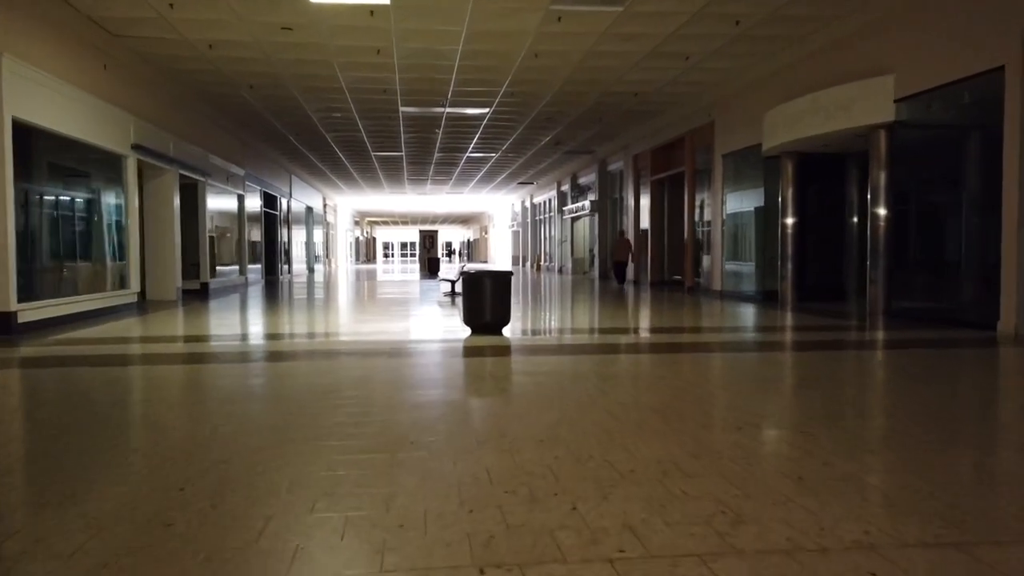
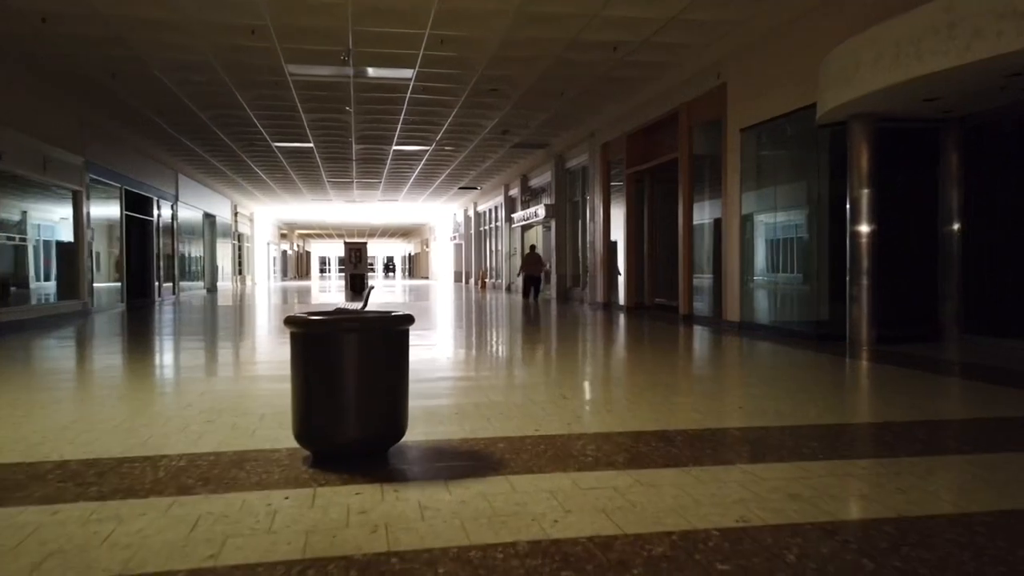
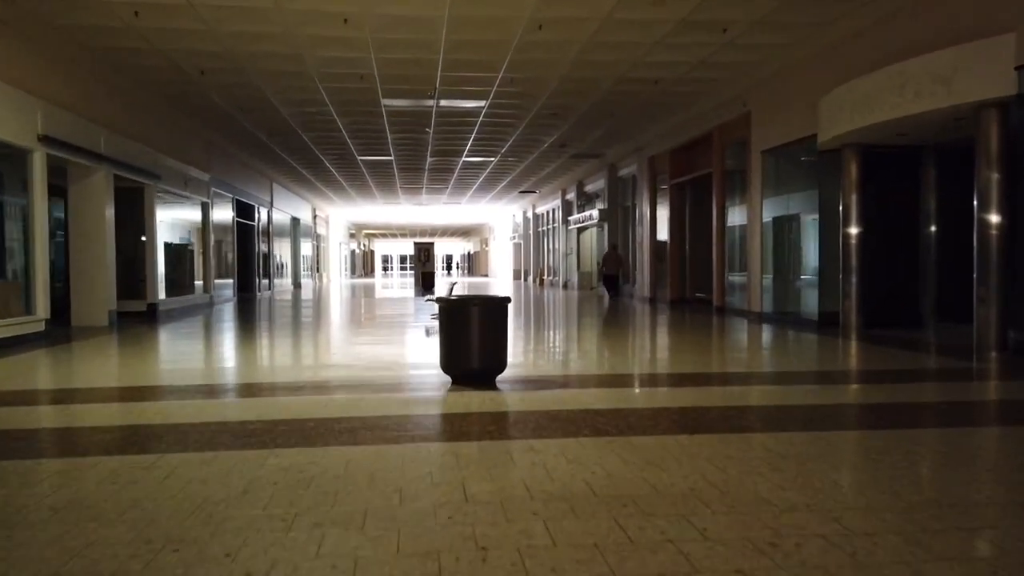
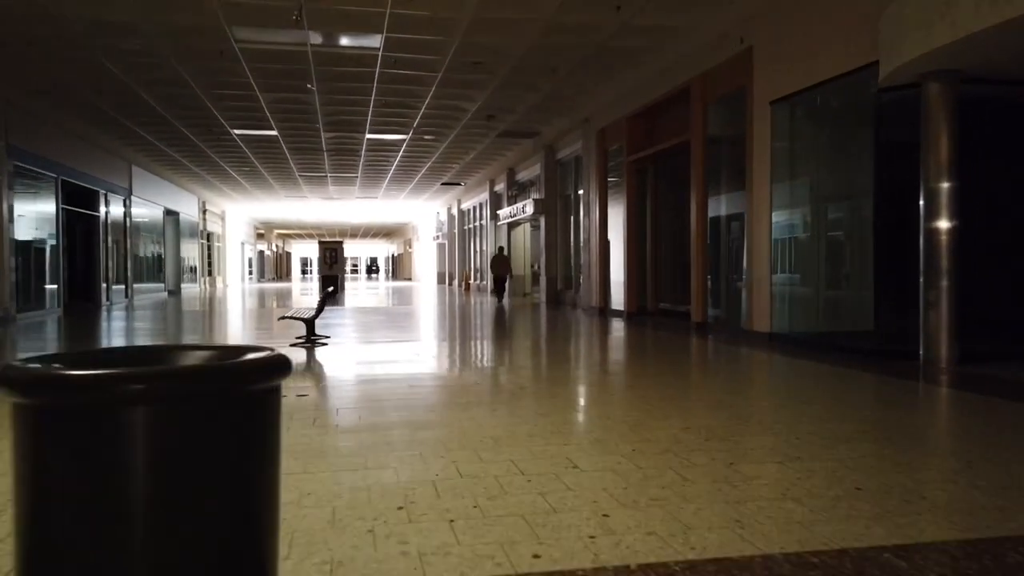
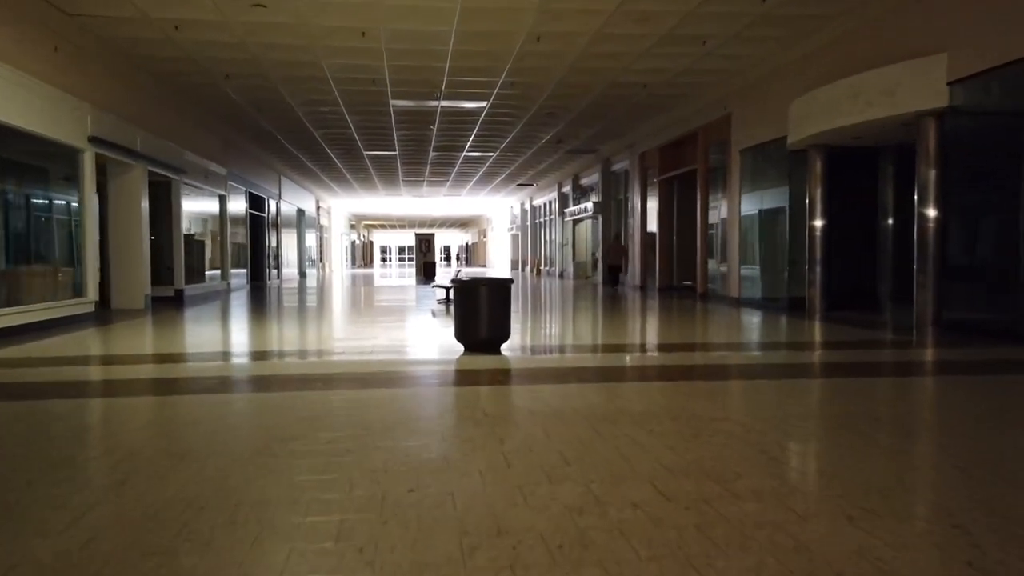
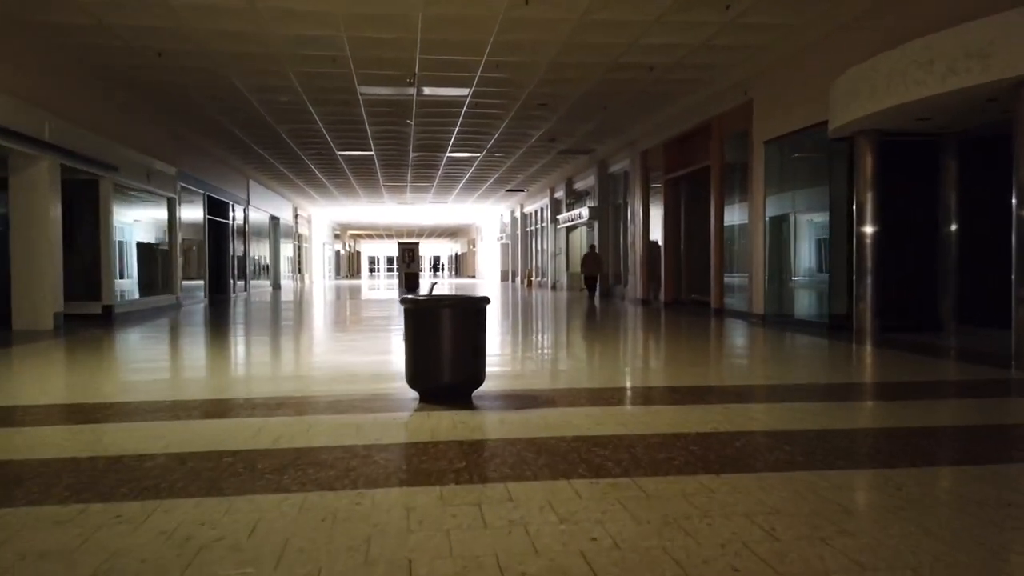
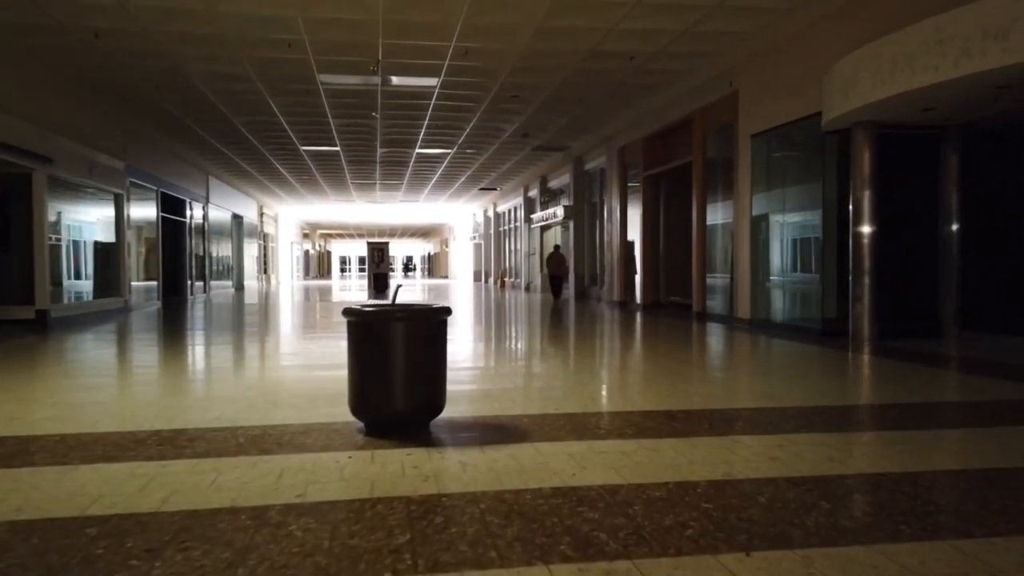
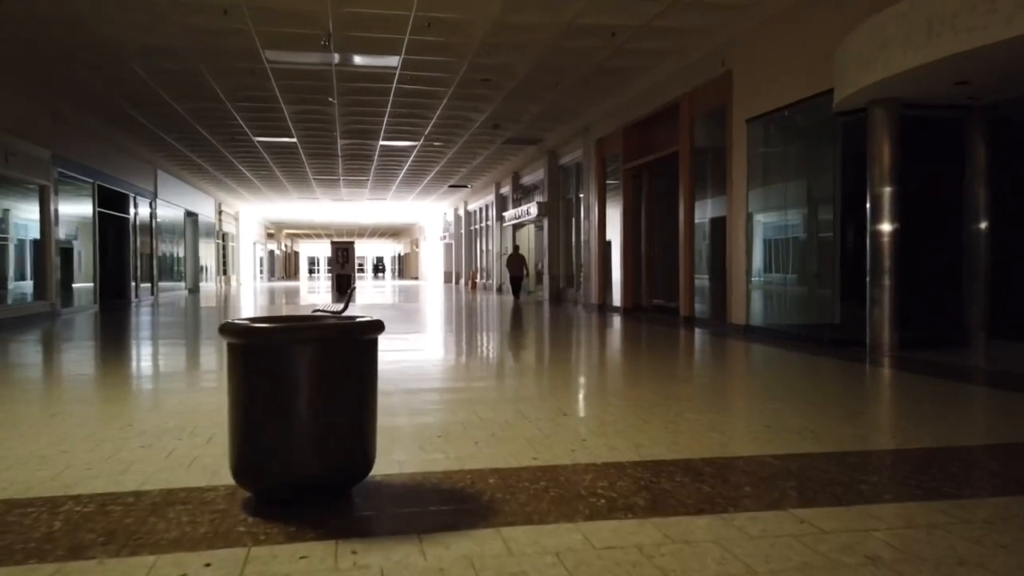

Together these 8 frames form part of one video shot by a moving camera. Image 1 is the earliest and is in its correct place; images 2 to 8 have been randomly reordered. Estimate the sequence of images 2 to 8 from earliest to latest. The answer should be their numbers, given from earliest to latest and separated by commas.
5, 3, 6, 7, 2, 8, 4
